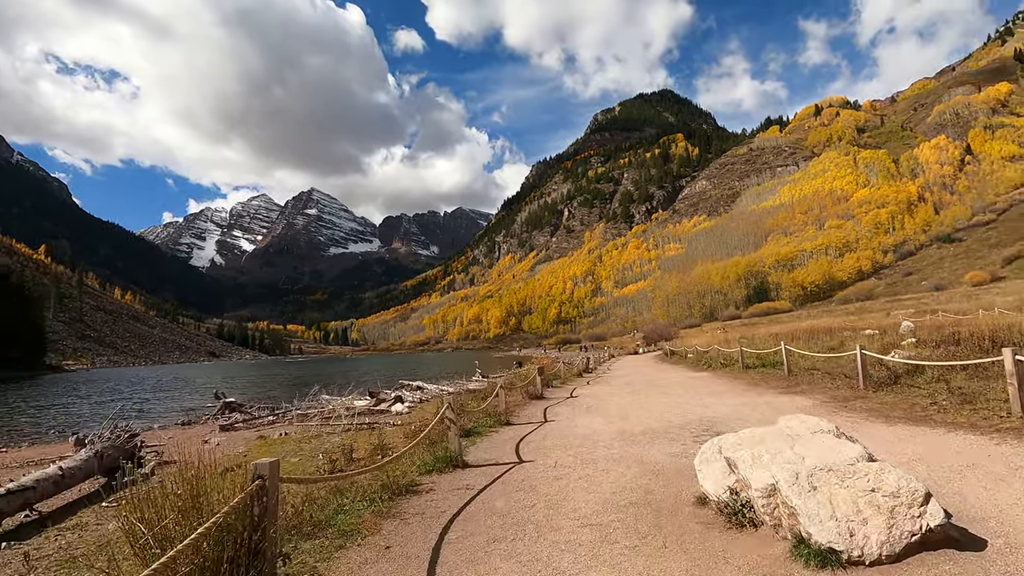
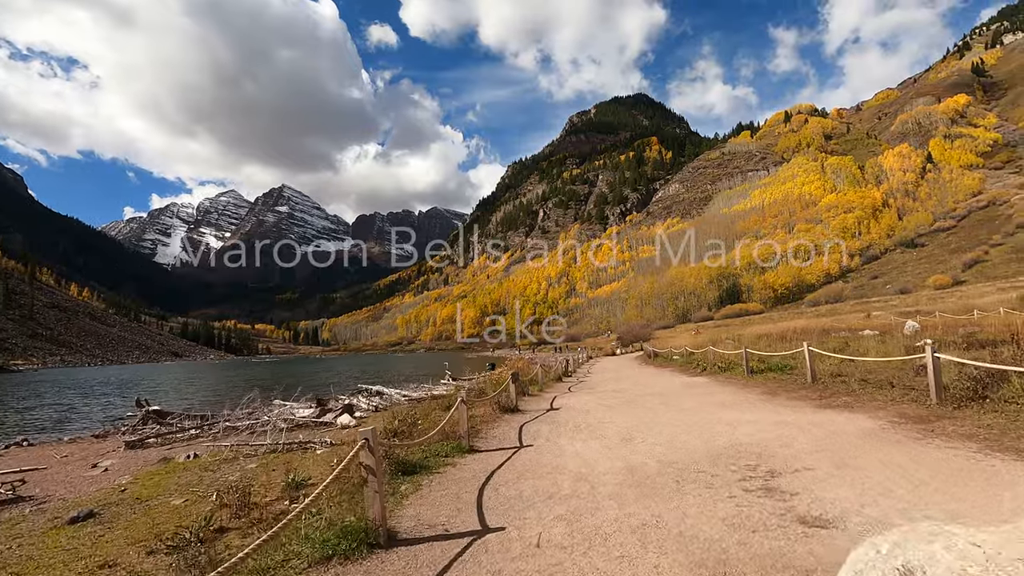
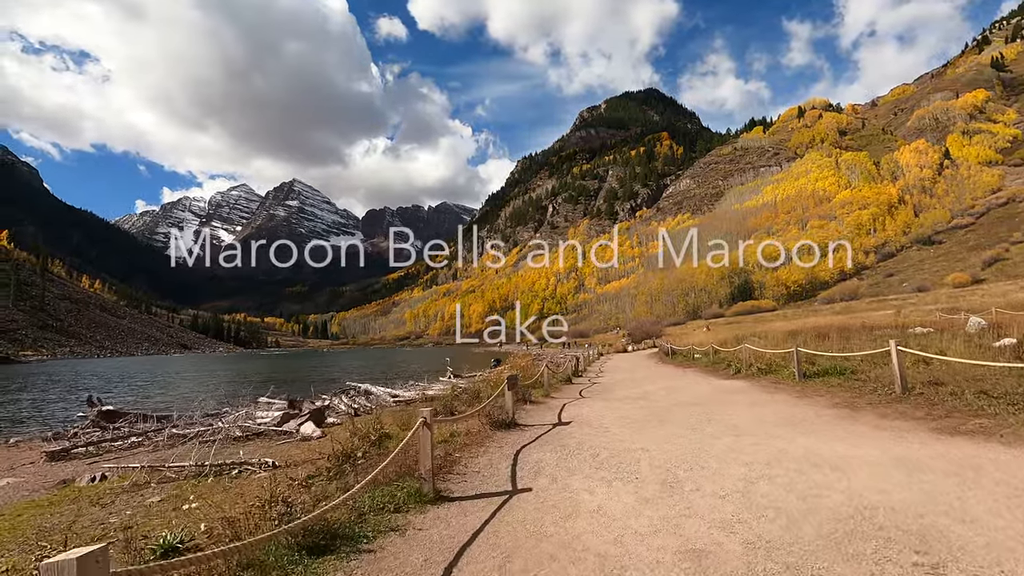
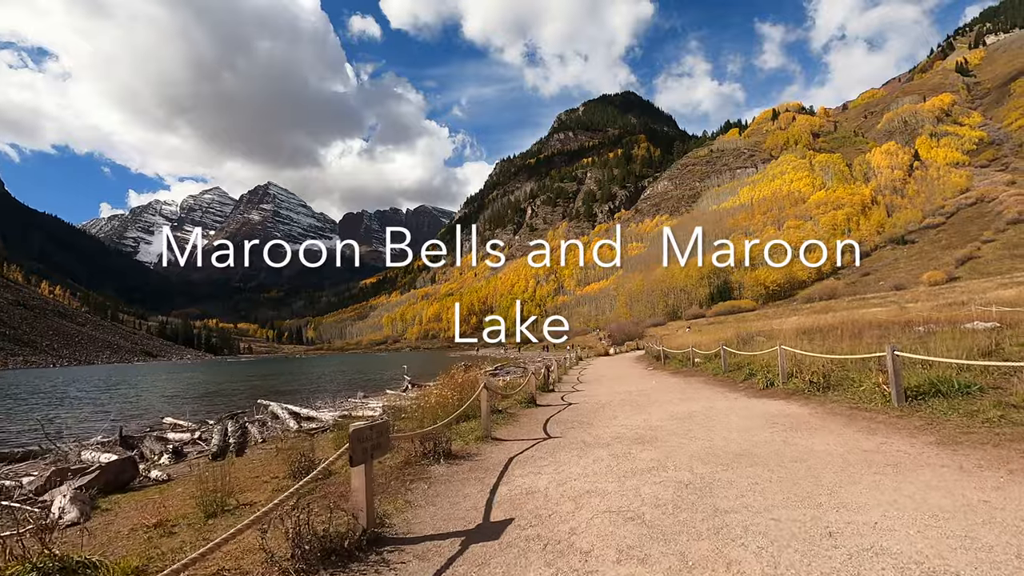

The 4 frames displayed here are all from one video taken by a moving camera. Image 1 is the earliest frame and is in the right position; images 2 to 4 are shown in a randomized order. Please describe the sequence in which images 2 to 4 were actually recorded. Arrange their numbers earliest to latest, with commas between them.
2, 3, 4
